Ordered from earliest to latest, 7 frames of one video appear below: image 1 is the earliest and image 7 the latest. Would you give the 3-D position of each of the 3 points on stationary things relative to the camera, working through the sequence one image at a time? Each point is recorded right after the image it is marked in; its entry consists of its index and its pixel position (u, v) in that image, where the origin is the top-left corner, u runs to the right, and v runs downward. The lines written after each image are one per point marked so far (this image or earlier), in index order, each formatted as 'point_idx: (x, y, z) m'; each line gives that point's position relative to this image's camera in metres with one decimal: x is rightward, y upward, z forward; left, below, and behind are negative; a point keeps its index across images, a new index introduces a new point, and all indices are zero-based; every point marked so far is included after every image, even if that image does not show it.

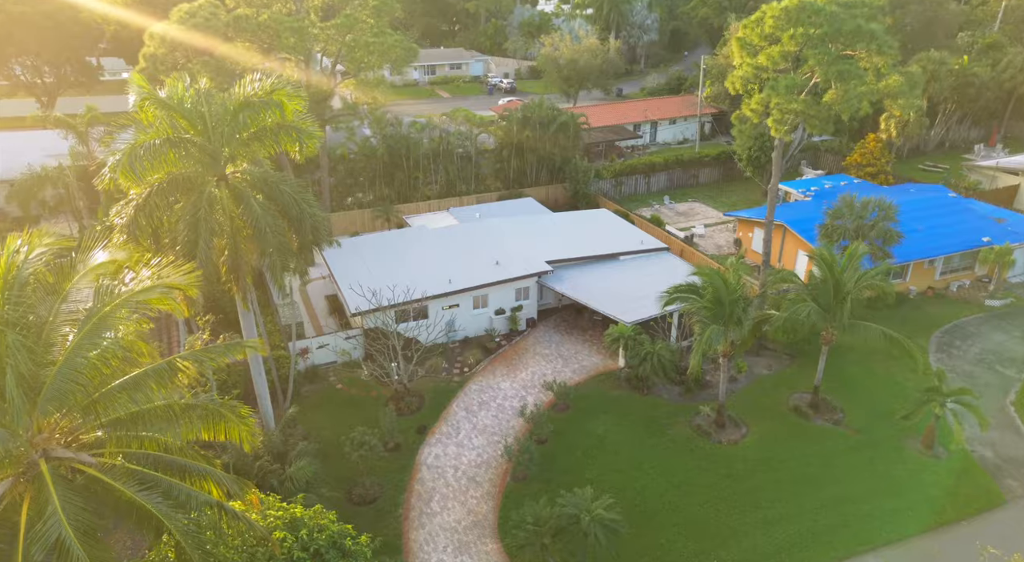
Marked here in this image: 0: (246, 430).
0: (-4.5, -2.4, +10.7) m
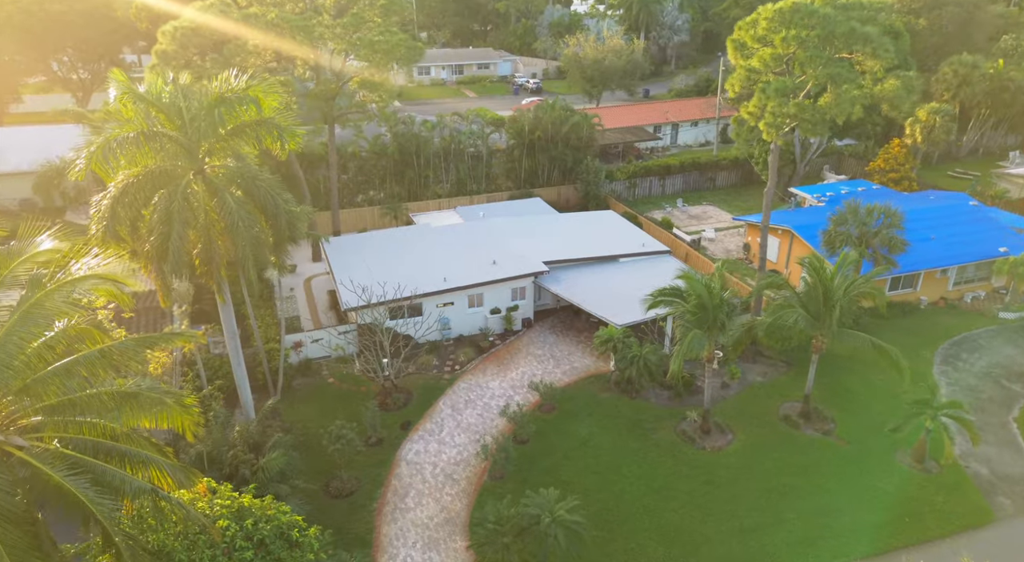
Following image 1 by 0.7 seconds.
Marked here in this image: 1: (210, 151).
0: (-5.5, -2.3, +10.9) m
1: (-7.7, +3.4, +16.5) m
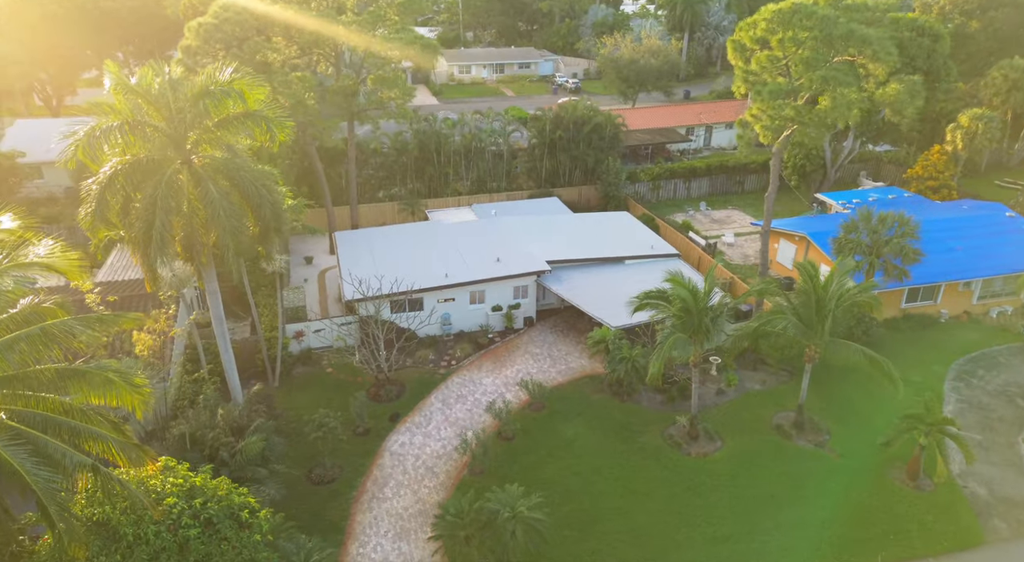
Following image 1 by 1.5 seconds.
0: (-6.6, -2.0, +11.4) m
1: (-8.3, +3.8, +17.1) m
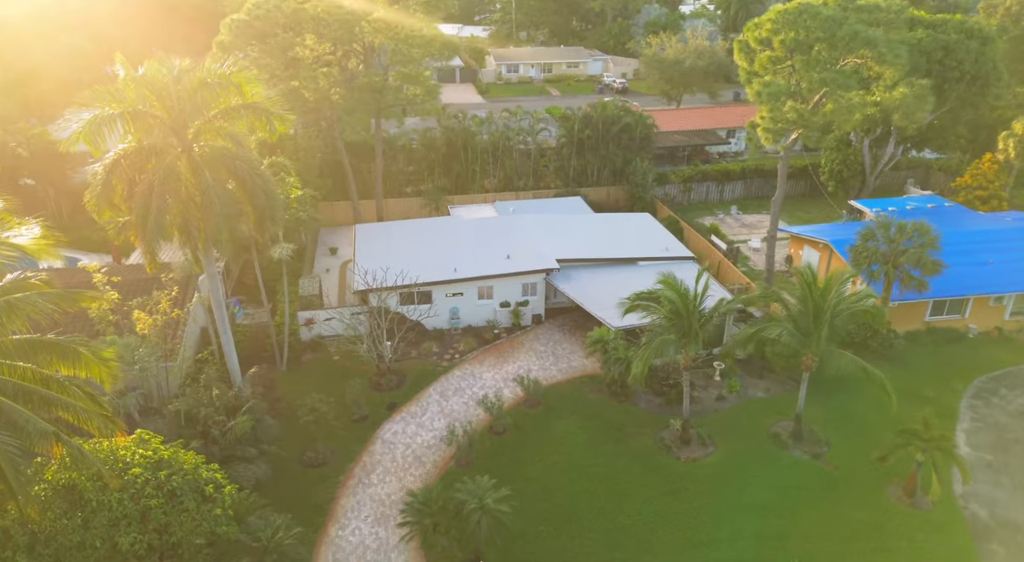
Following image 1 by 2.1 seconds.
0: (-7.6, -1.6, +12.1) m
1: (-8.7, +4.2, +17.9) m
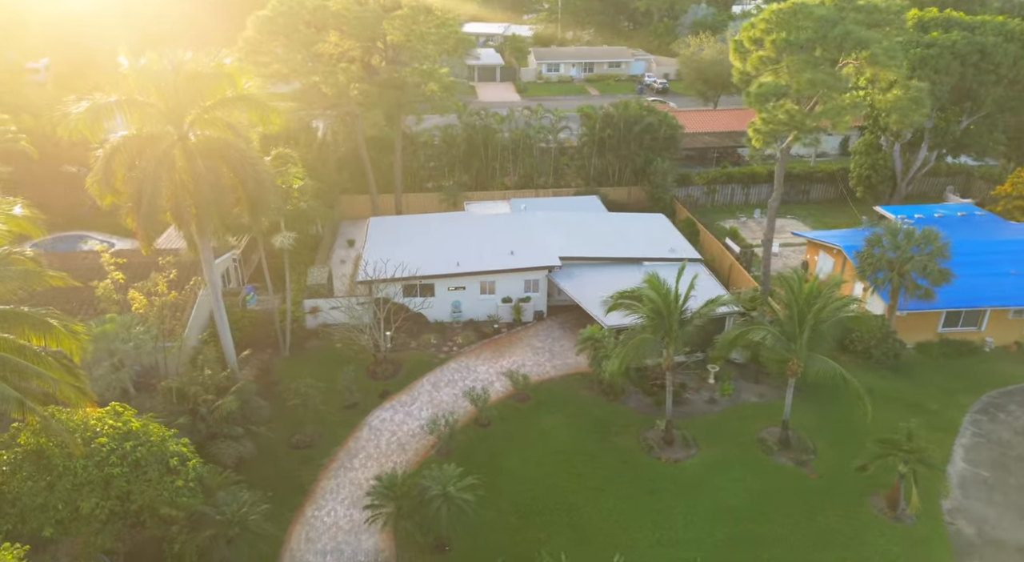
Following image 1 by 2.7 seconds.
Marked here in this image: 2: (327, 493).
0: (-8.6, -1.2, +12.9) m
1: (-9.1, +4.7, +18.7) m
2: (-5.6, -6.4, +19.3) m
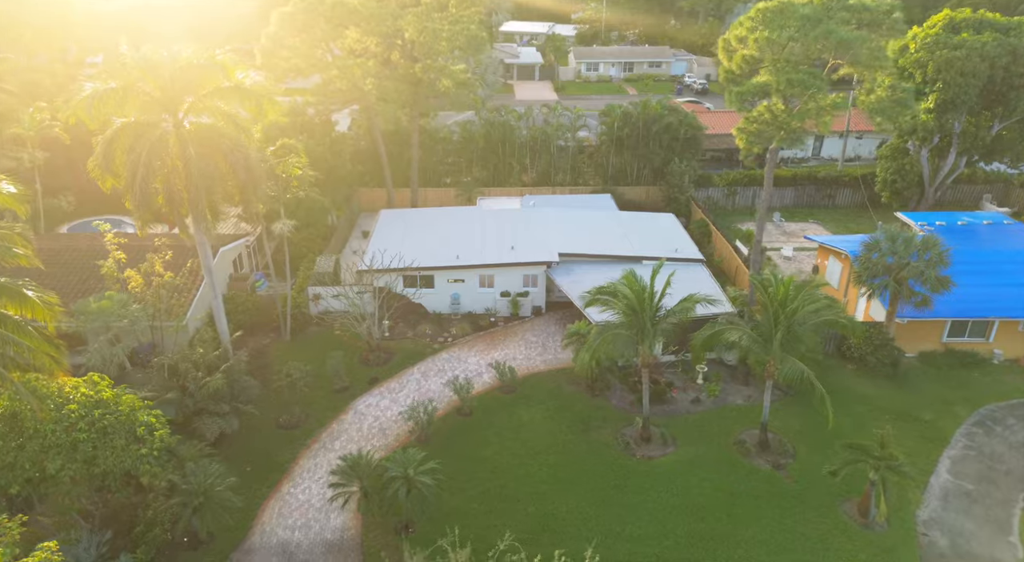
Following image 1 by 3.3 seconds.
0: (-9.8, -0.7, +13.8) m
1: (-9.7, +5.2, +19.6) m
2: (-6.5, -5.9, +20.1) m
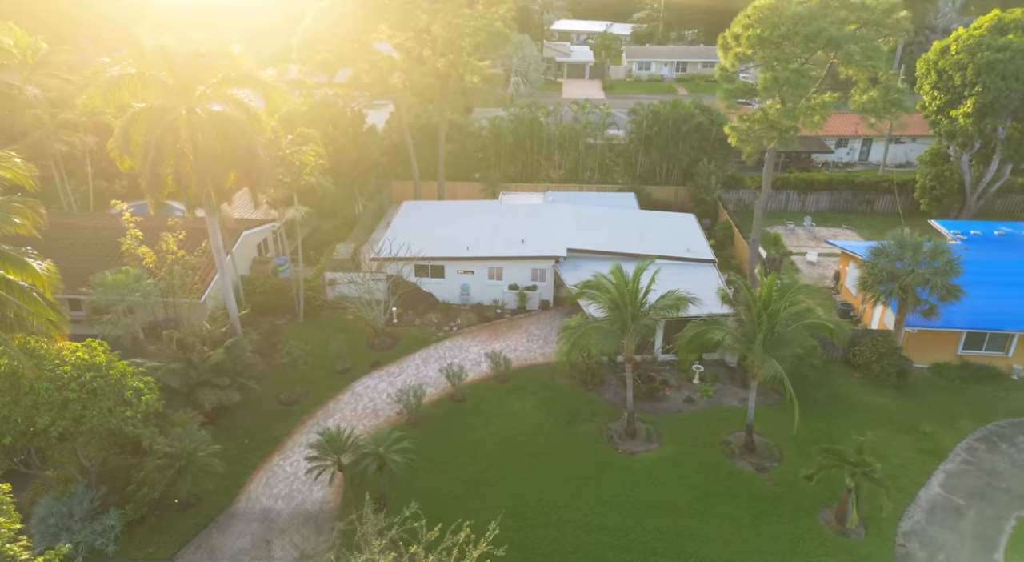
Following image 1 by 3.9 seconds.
0: (-10.7, 0.0, +15.0) m
1: (-9.9, +5.9, +20.8) m
2: (-7.1, -5.4, +21.1) m
